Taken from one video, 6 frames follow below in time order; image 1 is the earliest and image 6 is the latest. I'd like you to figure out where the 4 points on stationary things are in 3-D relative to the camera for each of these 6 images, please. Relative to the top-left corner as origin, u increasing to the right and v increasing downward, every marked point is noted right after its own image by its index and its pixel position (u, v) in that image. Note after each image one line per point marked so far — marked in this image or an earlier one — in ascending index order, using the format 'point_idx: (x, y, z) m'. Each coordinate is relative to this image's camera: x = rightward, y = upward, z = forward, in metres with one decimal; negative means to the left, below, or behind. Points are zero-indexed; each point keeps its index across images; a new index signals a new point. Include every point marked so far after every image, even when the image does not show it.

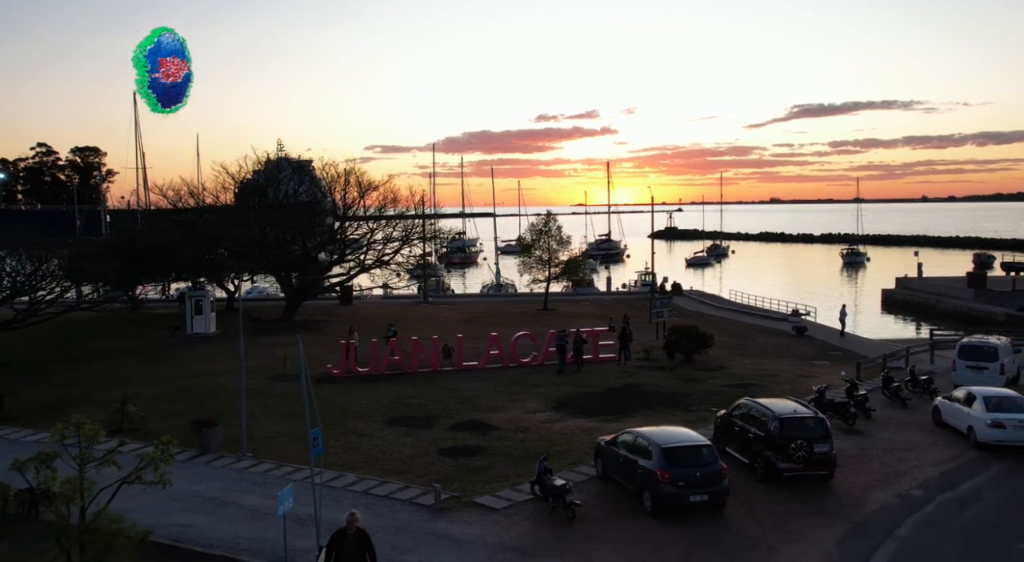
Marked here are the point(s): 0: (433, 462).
0: (-1.2, -2.8, +11.4) m
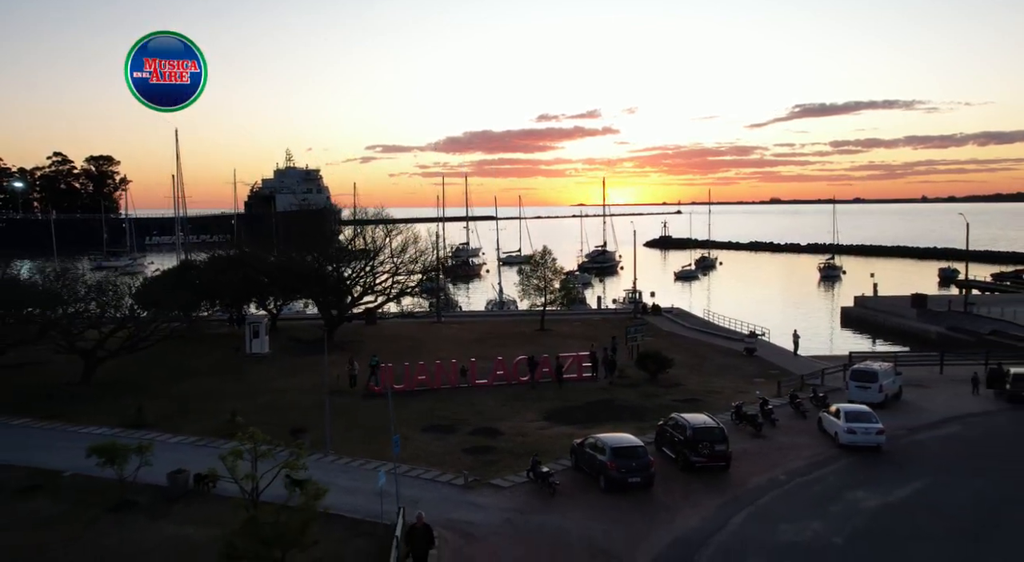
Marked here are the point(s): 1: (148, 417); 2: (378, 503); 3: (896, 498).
0: (-1.1, -4.0, +16.6) m
1: (-9.6, -3.6, +19.3) m
2: (-2.4, -4.0, +12.9) m
3: (+7.7, -4.2, +14.4) m
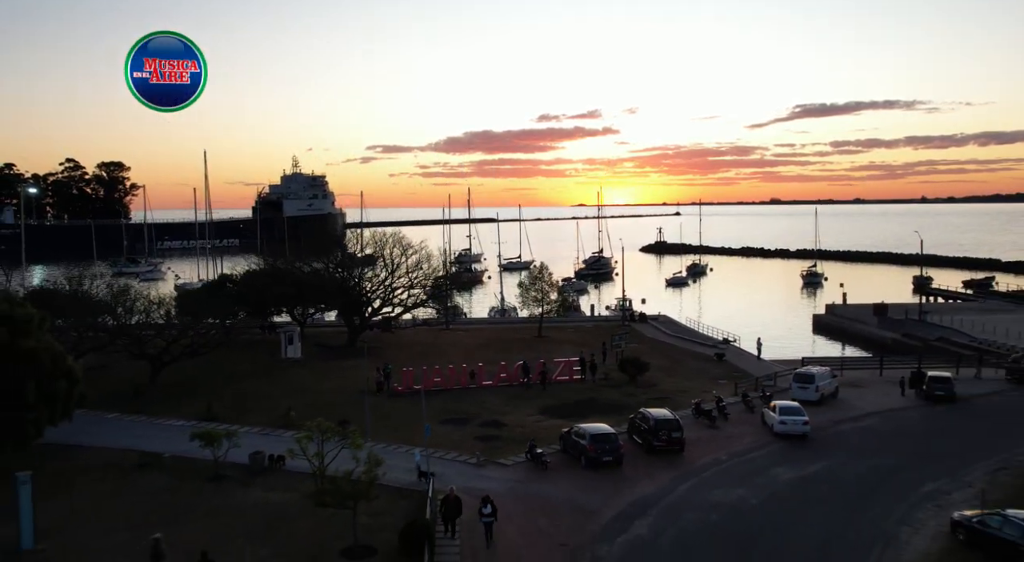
0: (-1.1, -4.7, +21.1) m
1: (-9.6, -4.3, +23.7) m
2: (-2.4, -4.6, +17.3) m
3: (+7.7, -4.9, +18.8) m
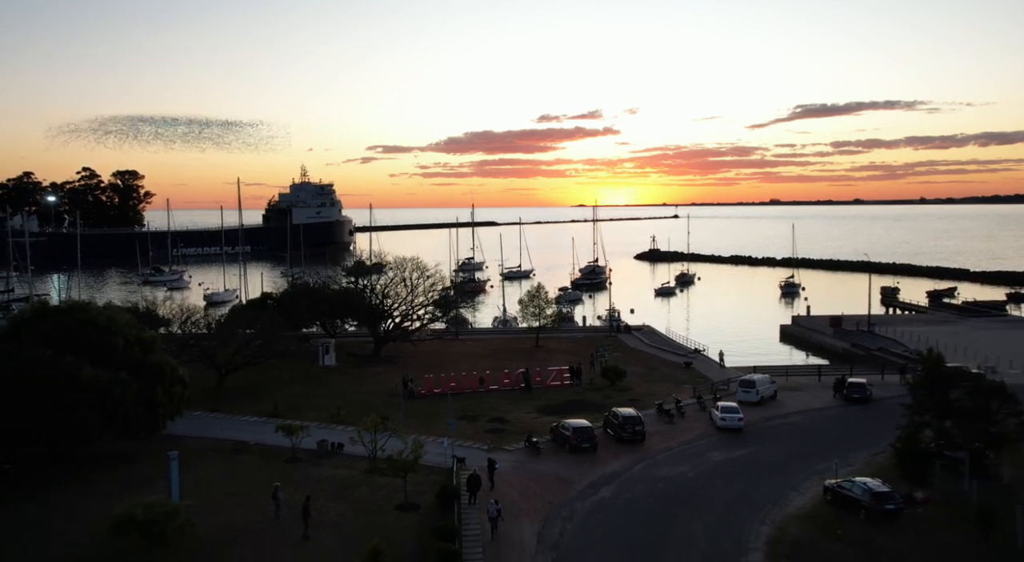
0: (-1.0, -5.8, +27.4) m
1: (-9.5, -5.4, +30.1) m
2: (-2.3, -5.7, +23.7) m
3: (+7.8, -6.0, +25.2) m
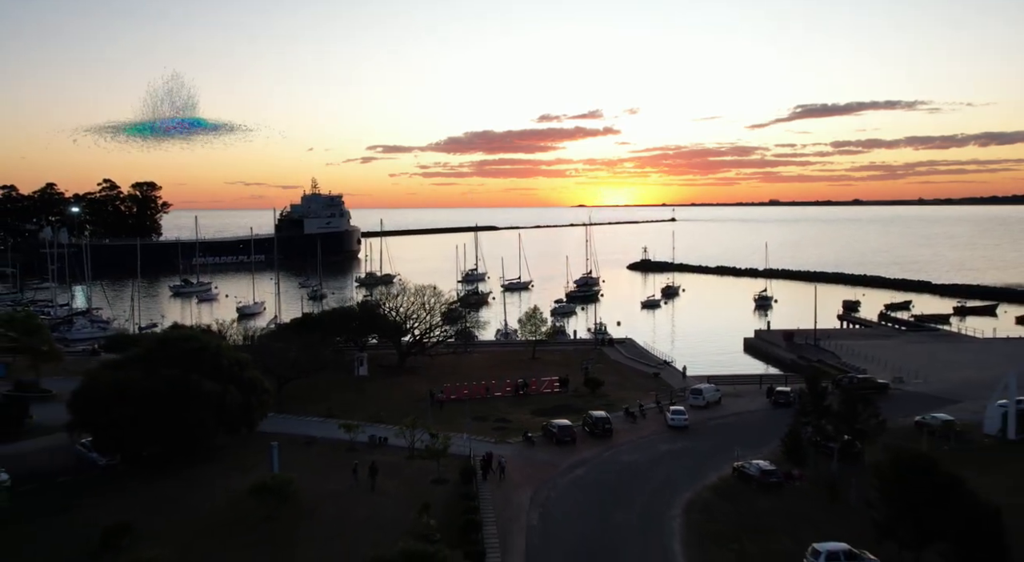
0: (-1.0, -7.5, +36.3) m
1: (-9.5, -7.1, +39.0) m
2: (-2.3, -7.4, +32.6) m
3: (+7.8, -7.7, +34.1) m
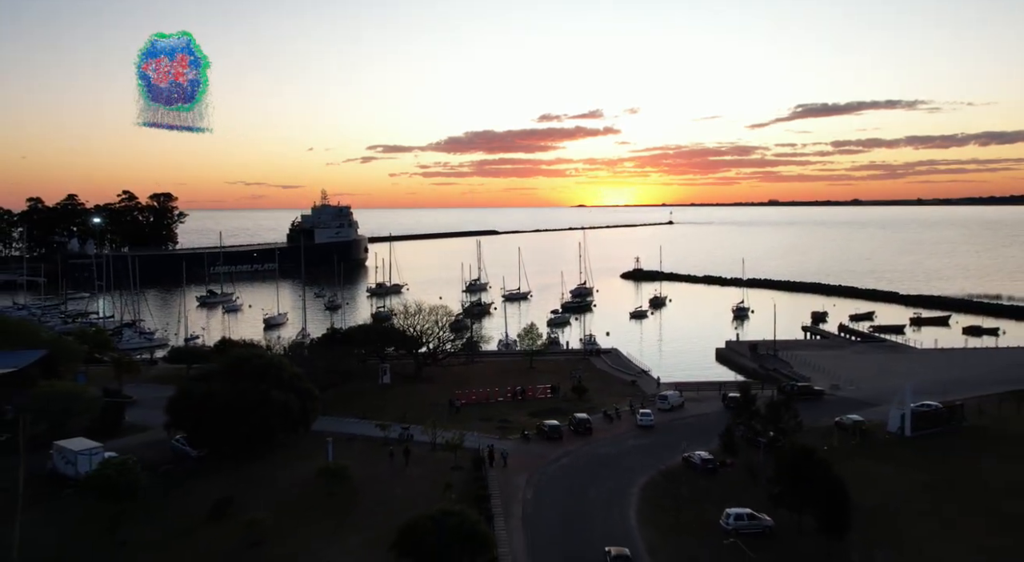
0: (-1.0, -9.3, +45.4) m
1: (-9.5, -8.9, +48.0) m
2: (-2.2, -9.2, +41.6) m
3: (+7.8, -9.5, +43.1) m
